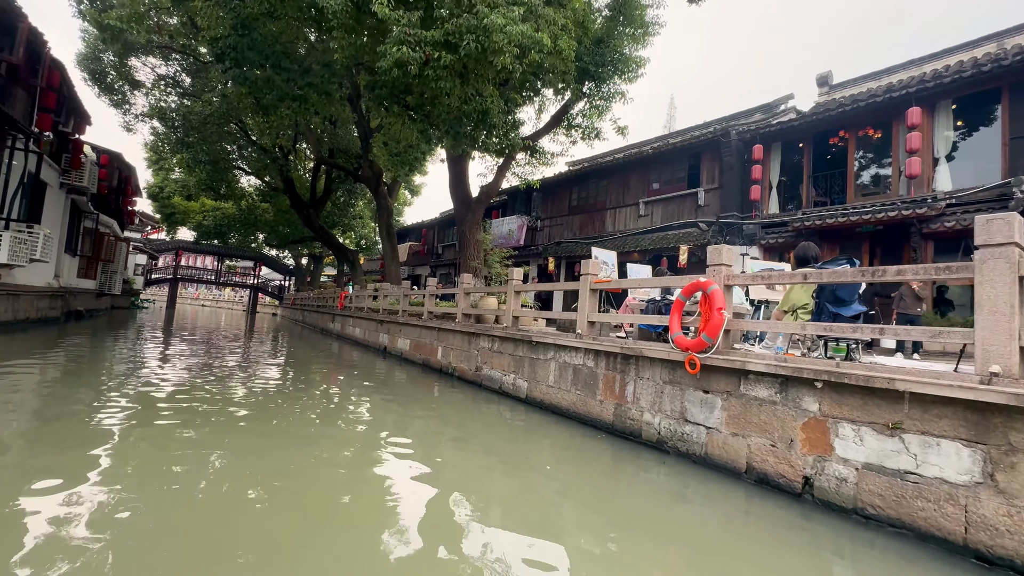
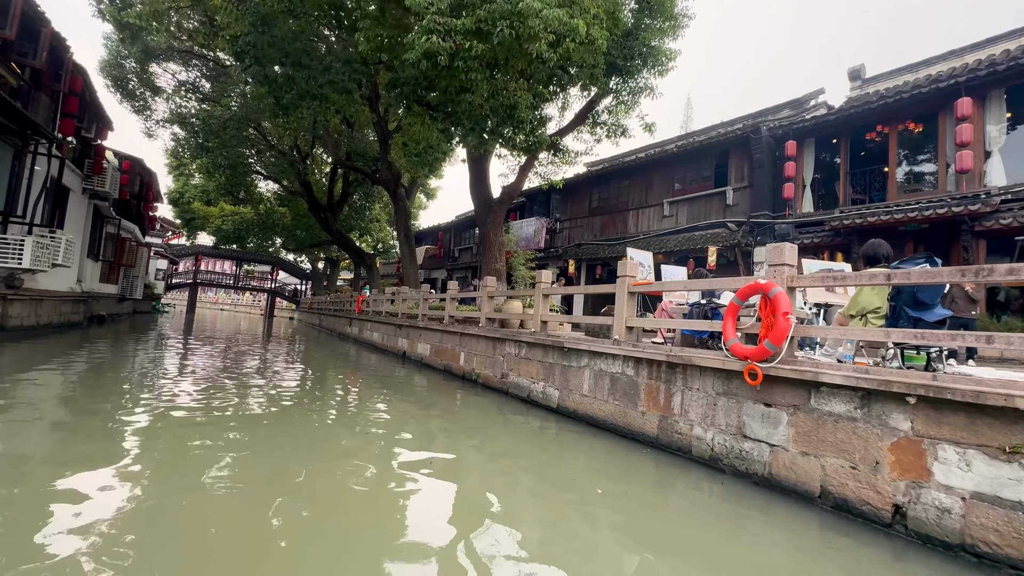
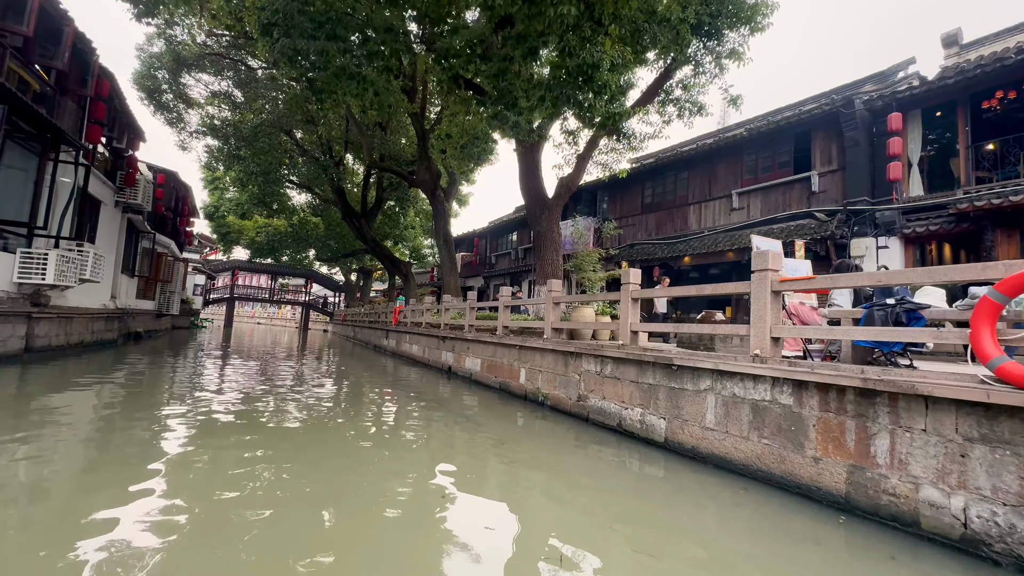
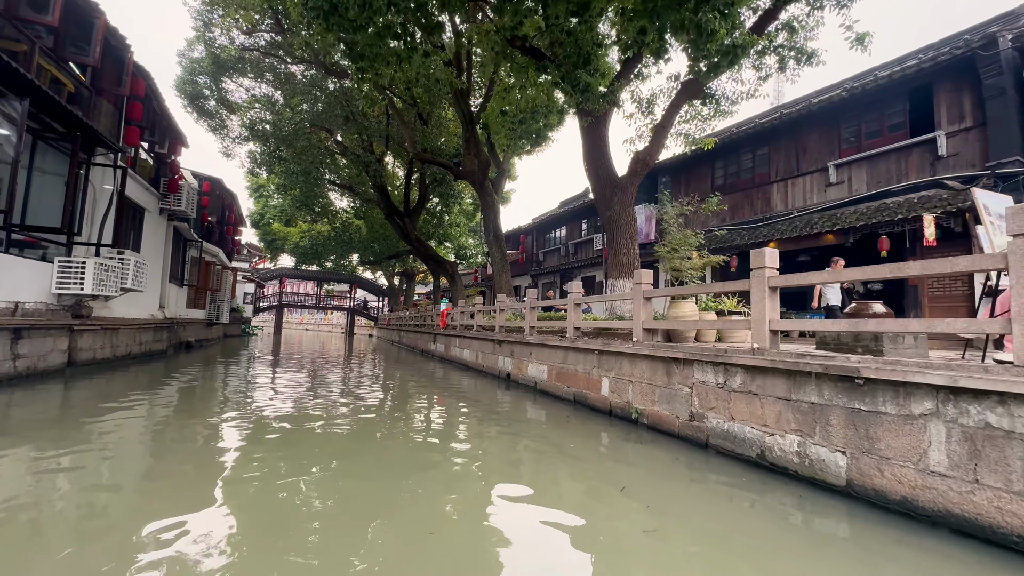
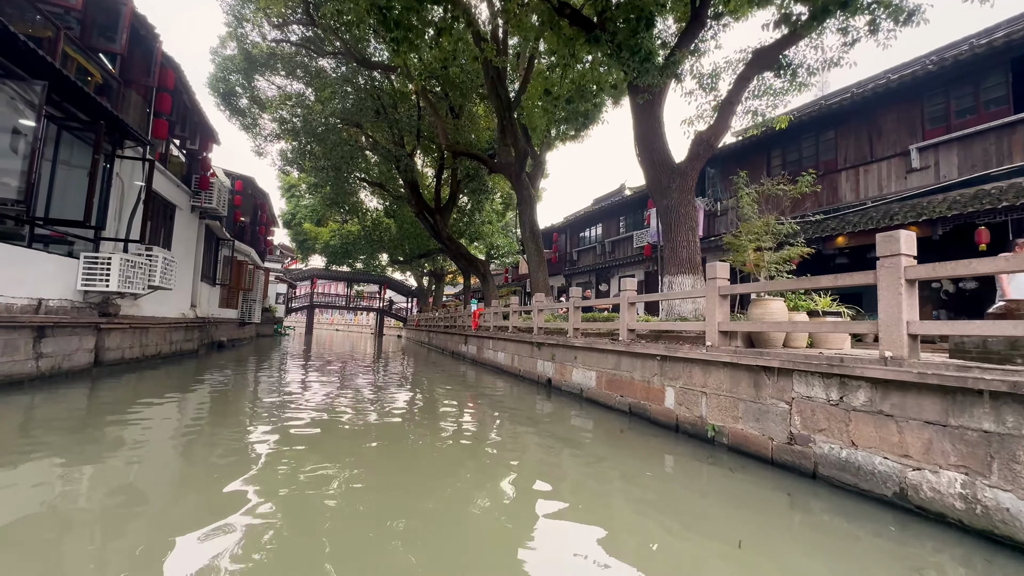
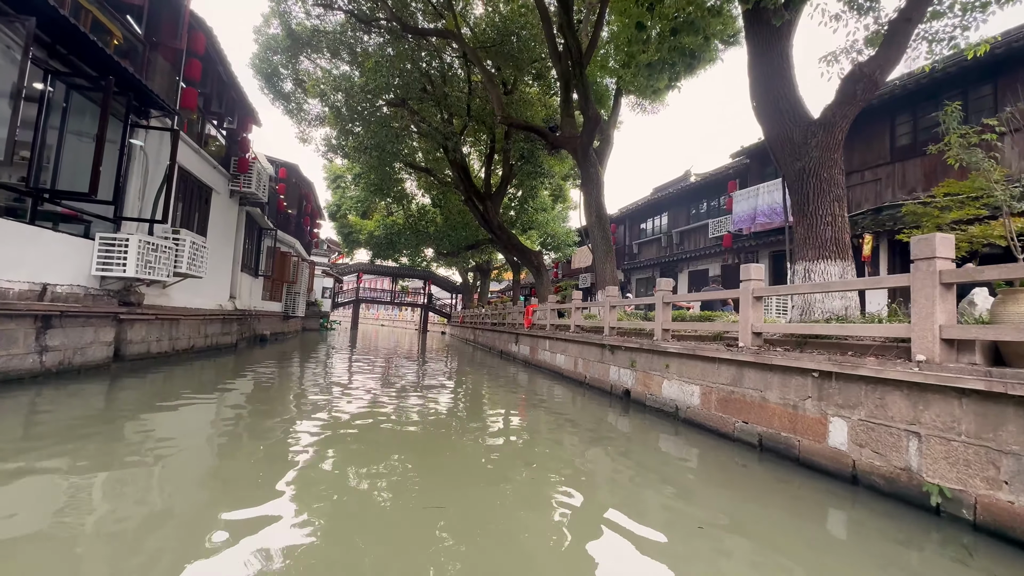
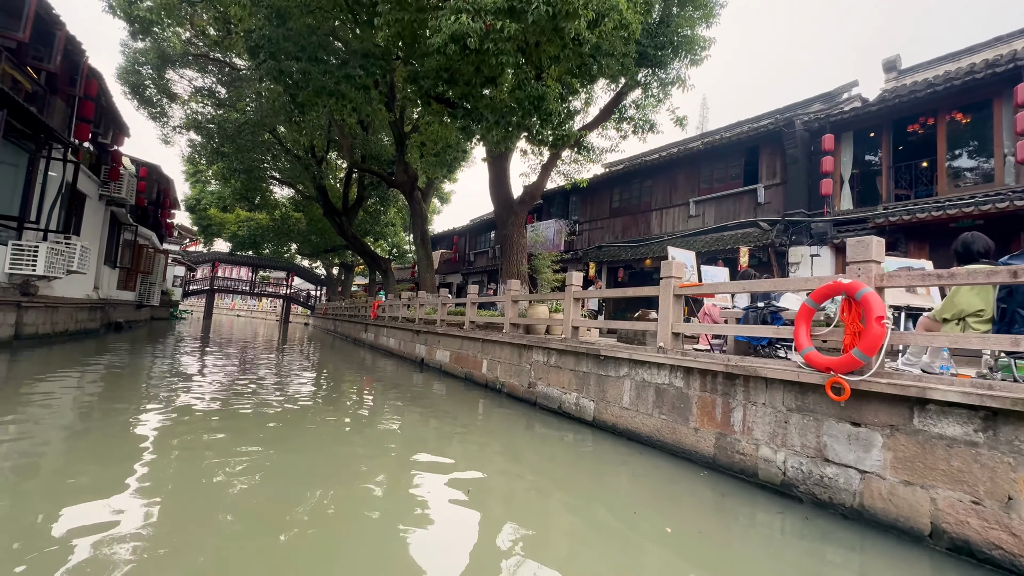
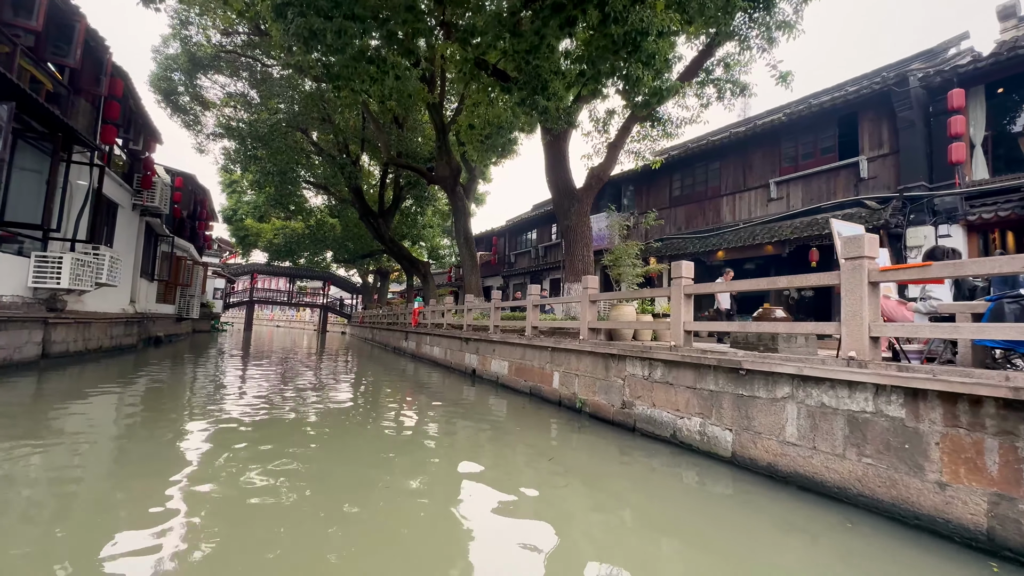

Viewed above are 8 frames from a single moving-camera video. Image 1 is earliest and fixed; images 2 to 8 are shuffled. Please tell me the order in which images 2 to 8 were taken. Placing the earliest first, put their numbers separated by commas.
2, 7, 3, 8, 4, 5, 6
